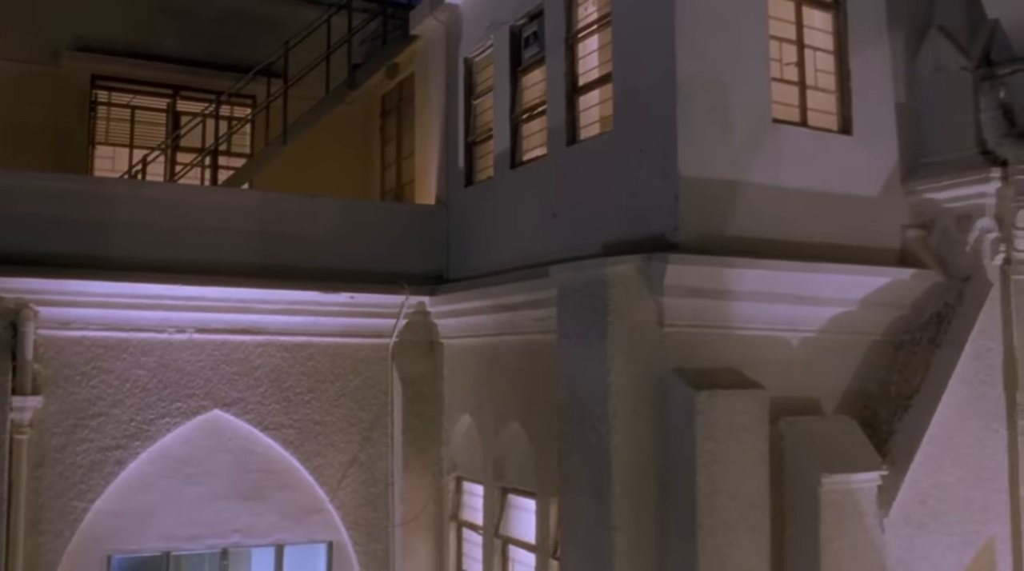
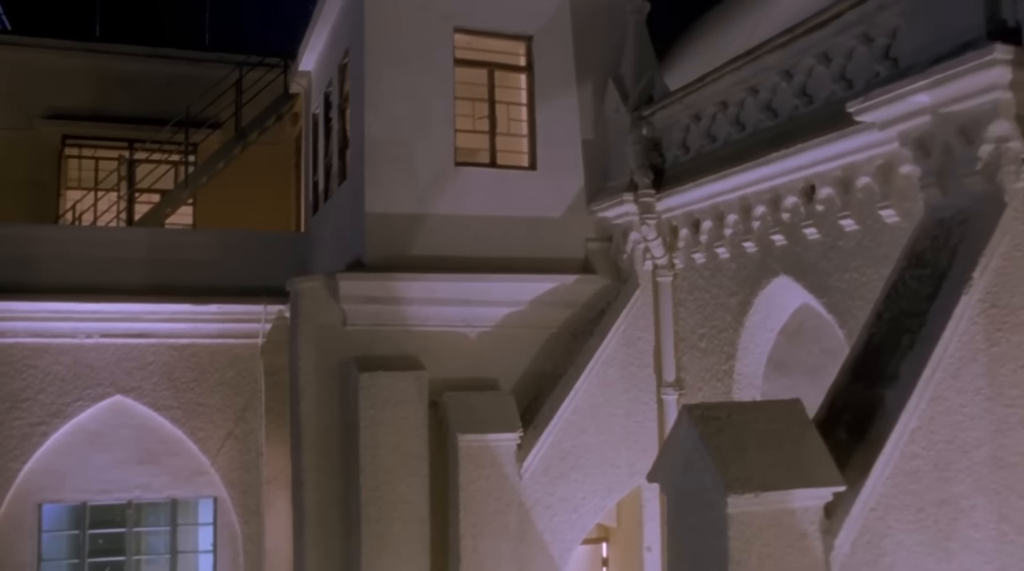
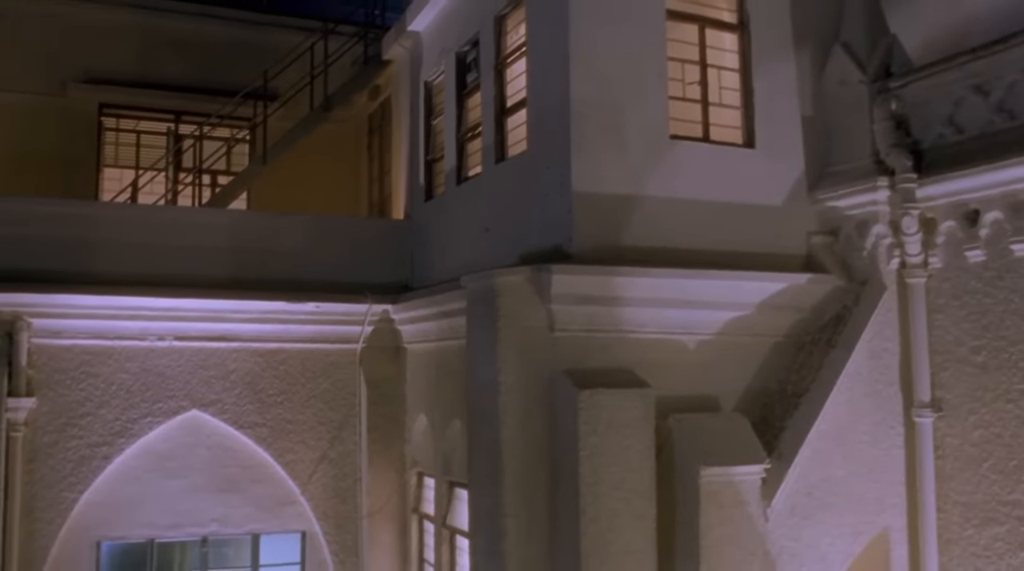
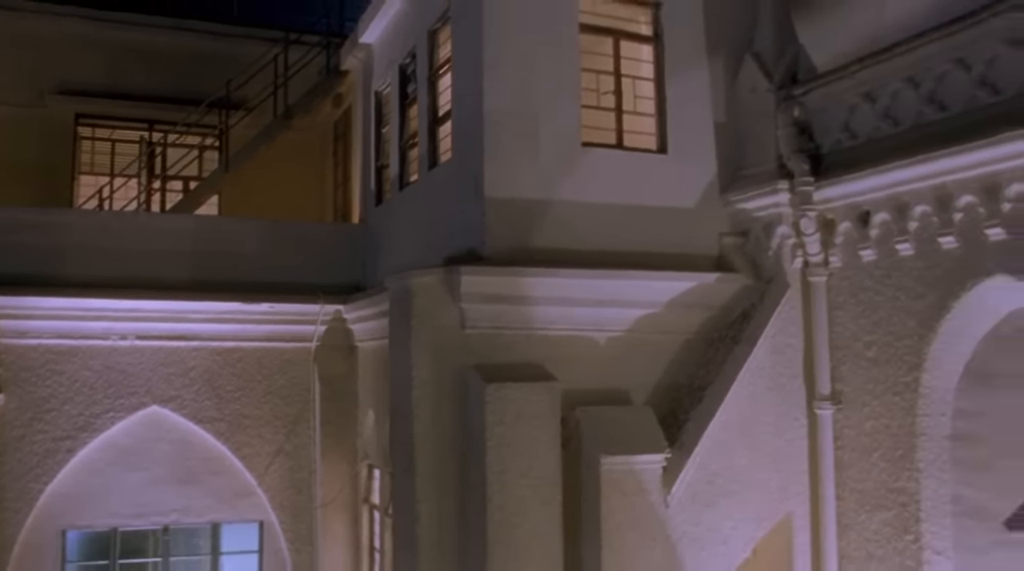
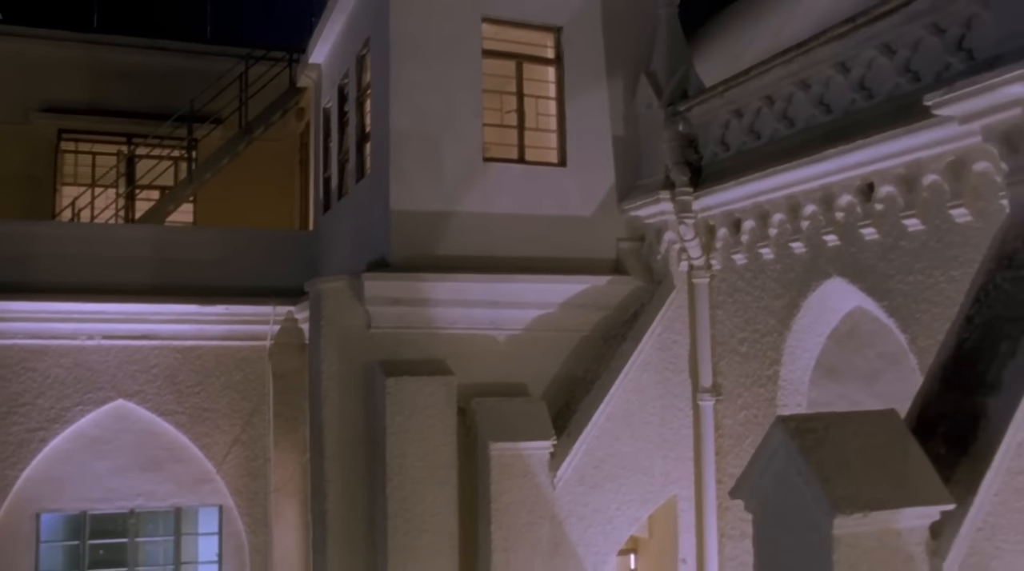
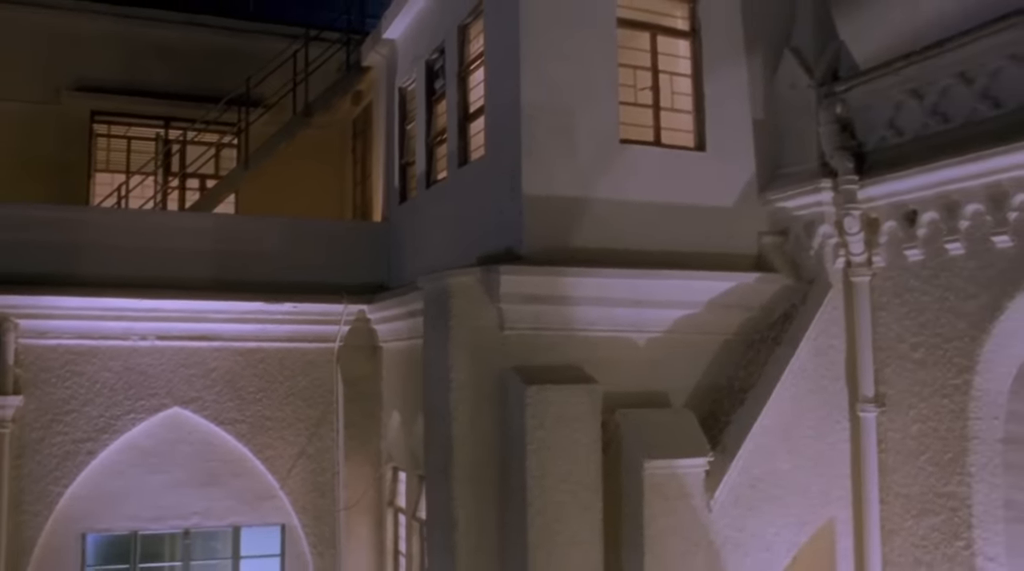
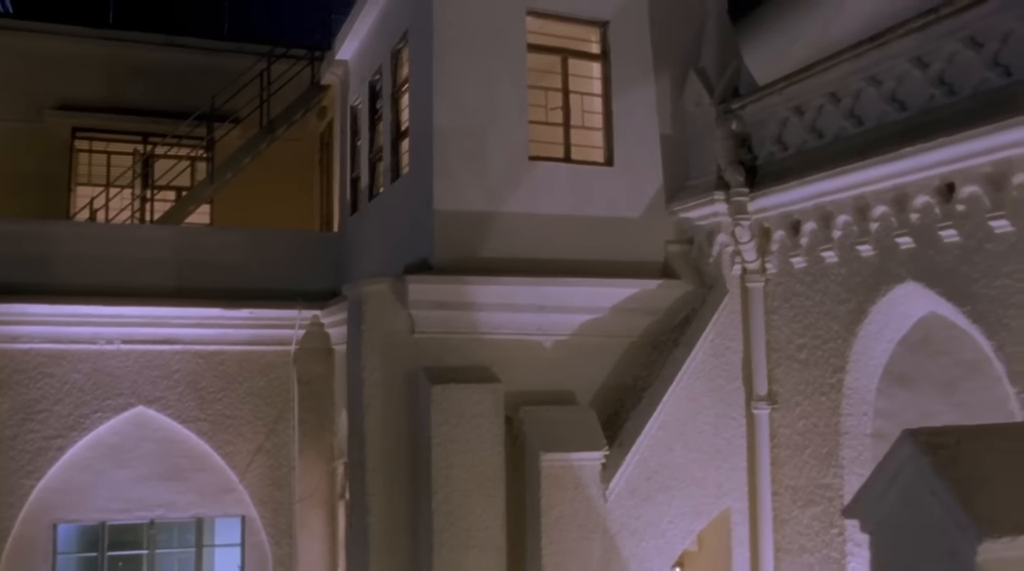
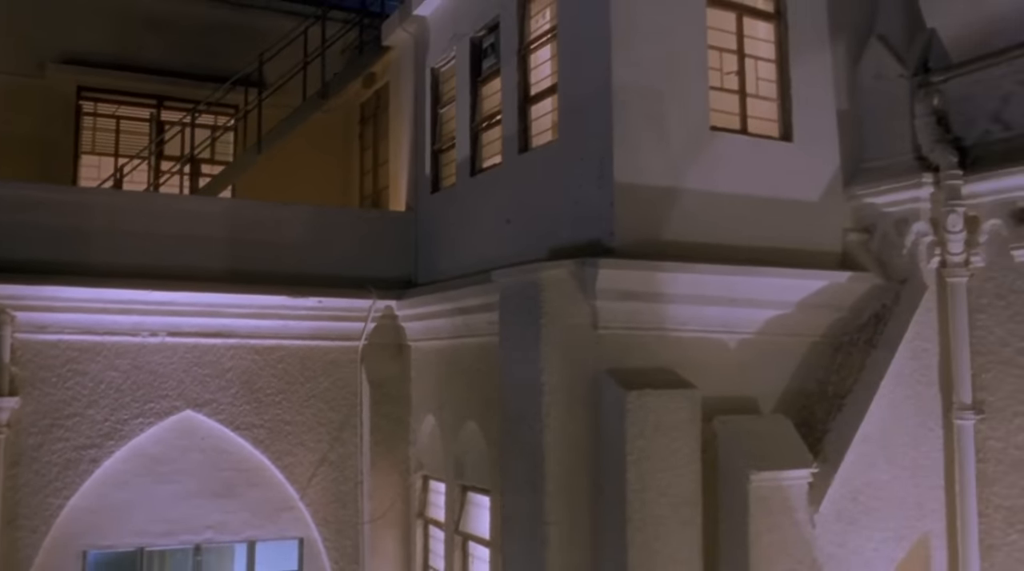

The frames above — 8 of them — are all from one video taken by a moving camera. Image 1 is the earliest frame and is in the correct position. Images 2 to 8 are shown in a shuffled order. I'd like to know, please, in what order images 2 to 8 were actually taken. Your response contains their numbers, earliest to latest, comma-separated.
8, 3, 6, 4, 7, 5, 2
